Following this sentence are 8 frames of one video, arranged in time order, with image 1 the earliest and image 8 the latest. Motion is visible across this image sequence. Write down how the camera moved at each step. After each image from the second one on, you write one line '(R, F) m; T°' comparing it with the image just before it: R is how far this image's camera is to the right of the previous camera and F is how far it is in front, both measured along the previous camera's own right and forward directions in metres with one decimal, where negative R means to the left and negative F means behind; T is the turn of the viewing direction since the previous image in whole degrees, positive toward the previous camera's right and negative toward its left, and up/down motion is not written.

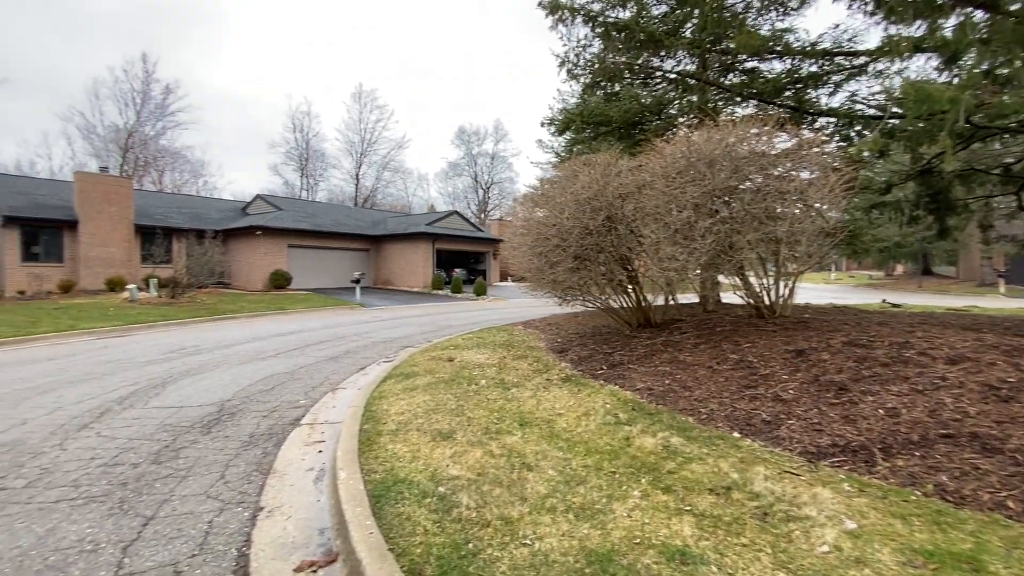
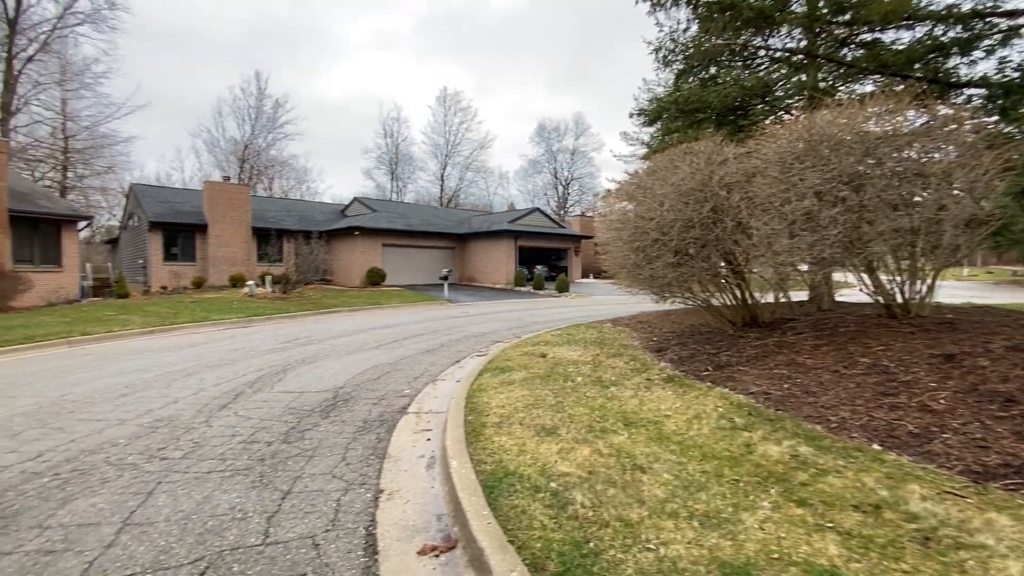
(-0.2, 0.0) m; -9°
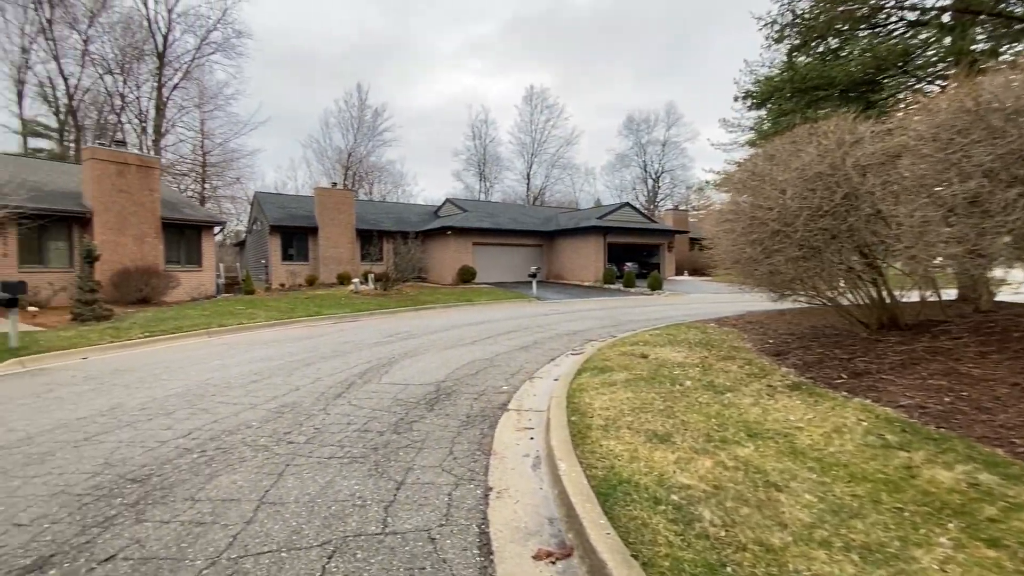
(-0.2, +0.1) m; -10°
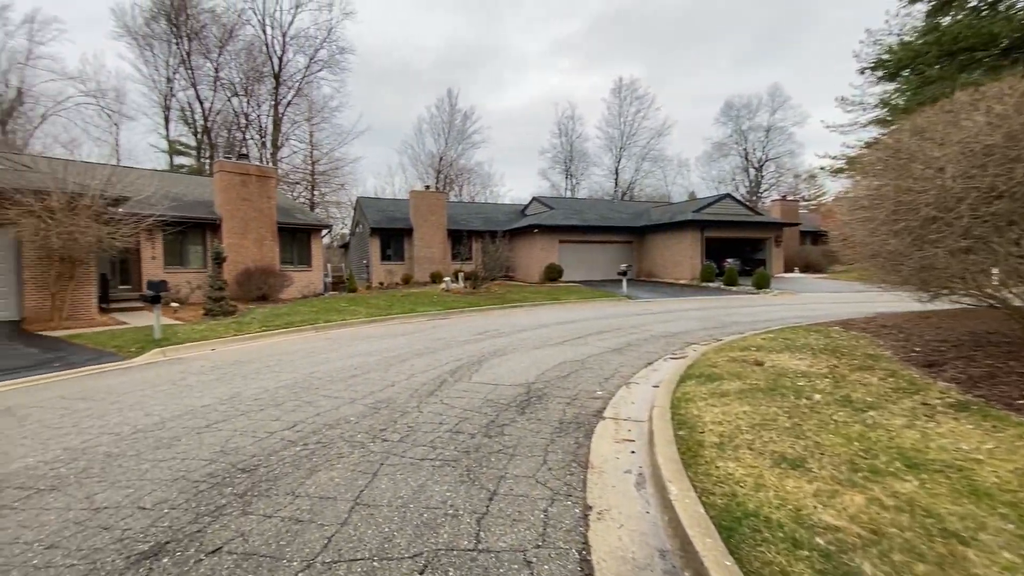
(-0.1, +0.2) m; -10°
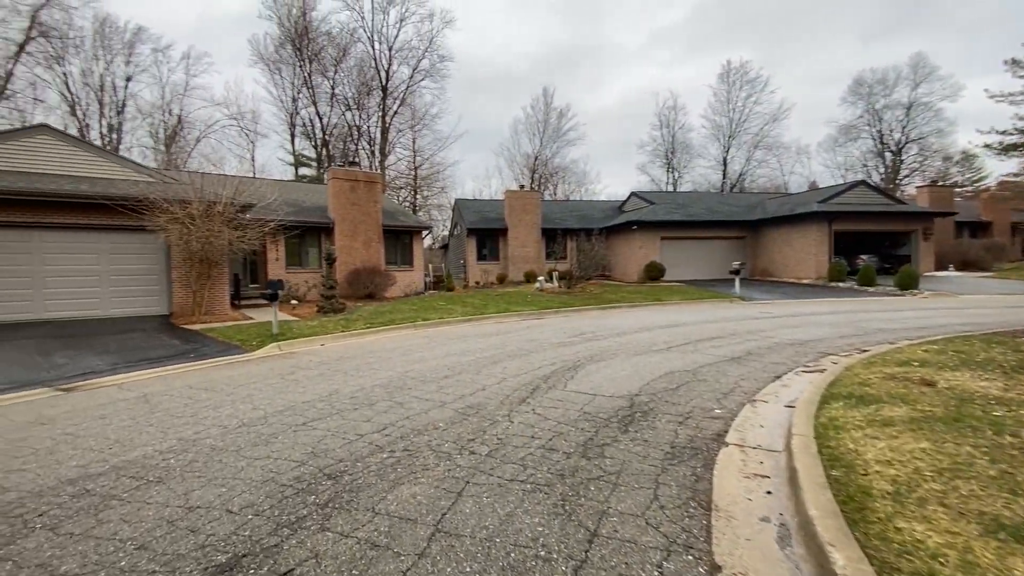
(0.0, +0.4) m; -11°
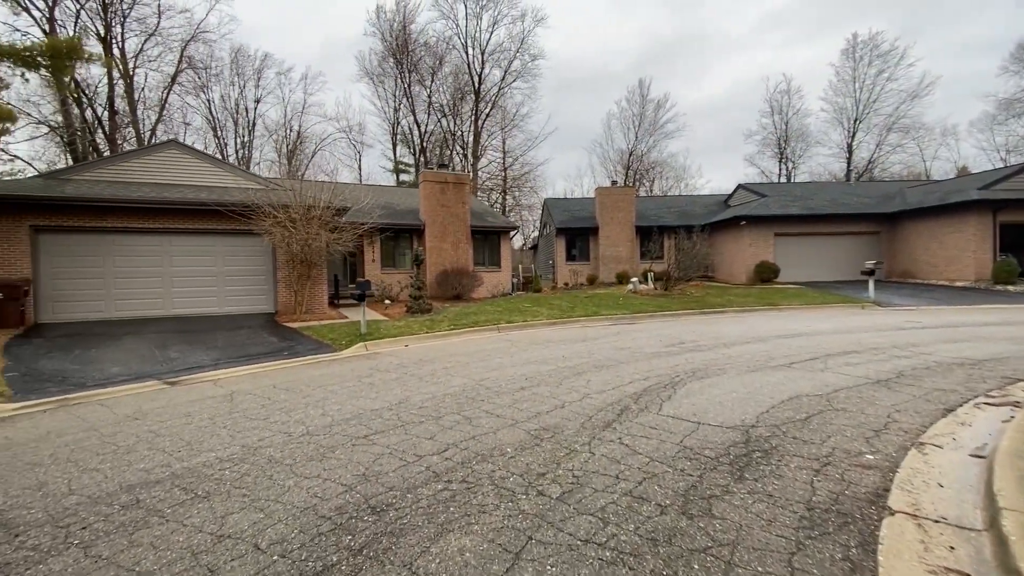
(+0.1, +0.6) m; -11°
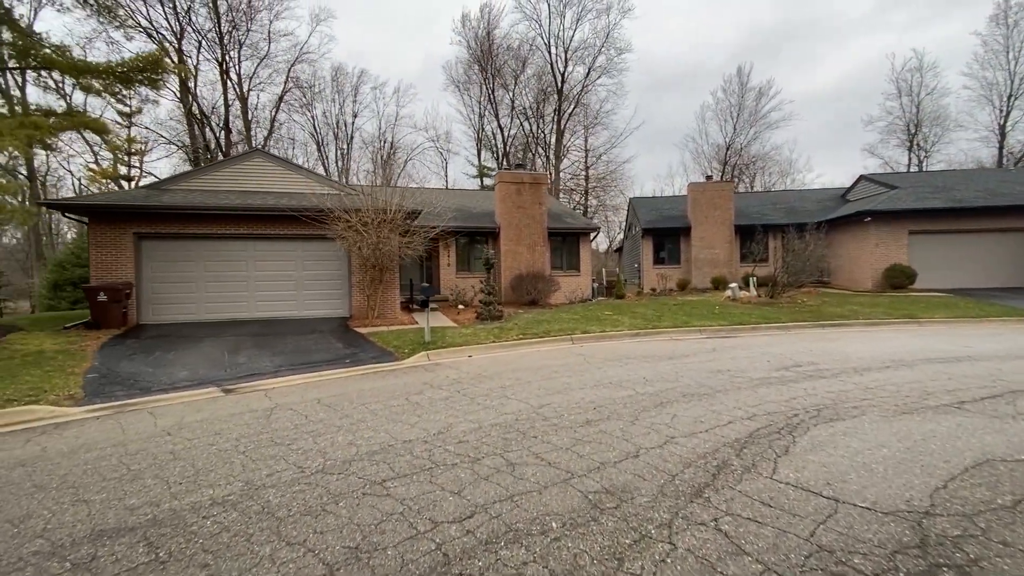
(+0.2, +1.0) m; -10°
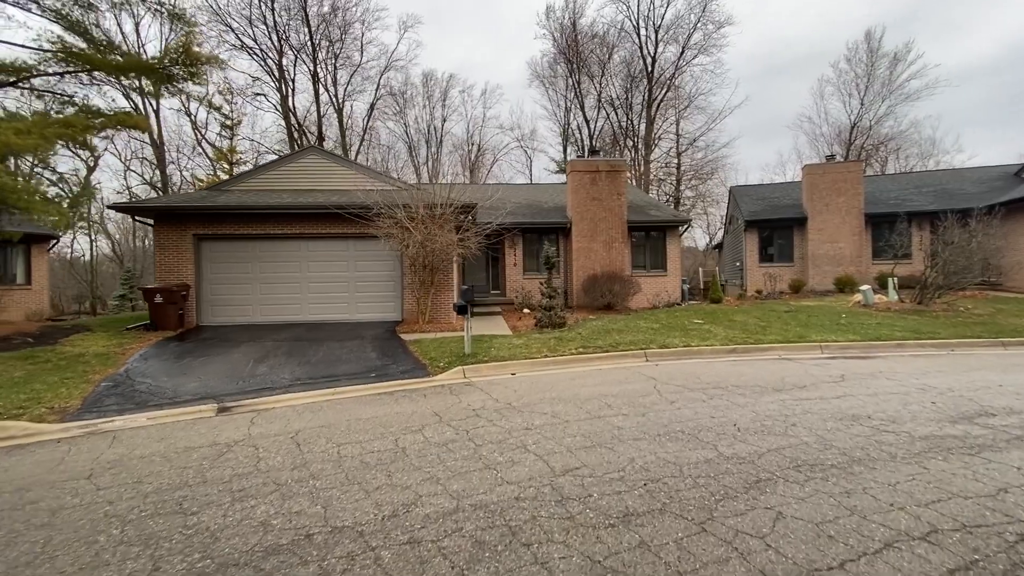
(+0.6, +1.6) m; -11°
